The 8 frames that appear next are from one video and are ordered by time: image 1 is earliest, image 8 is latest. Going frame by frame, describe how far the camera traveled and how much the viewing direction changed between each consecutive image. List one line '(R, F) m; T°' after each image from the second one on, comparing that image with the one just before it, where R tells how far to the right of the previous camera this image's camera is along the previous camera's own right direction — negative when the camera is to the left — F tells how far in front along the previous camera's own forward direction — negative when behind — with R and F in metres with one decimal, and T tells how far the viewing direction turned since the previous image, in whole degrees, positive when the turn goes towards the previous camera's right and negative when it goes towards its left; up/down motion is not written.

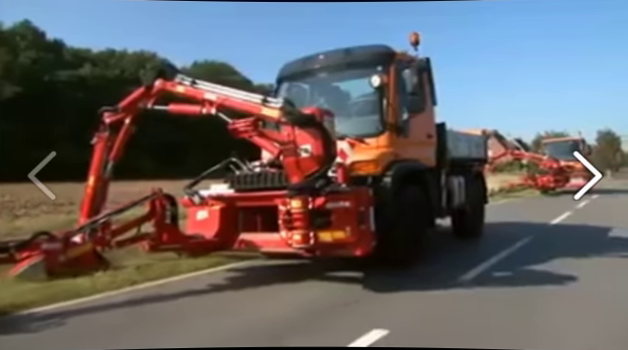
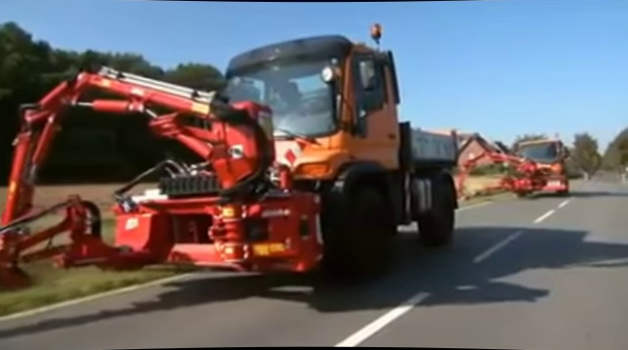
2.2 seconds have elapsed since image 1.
(+0.5, +0.8) m; +1°
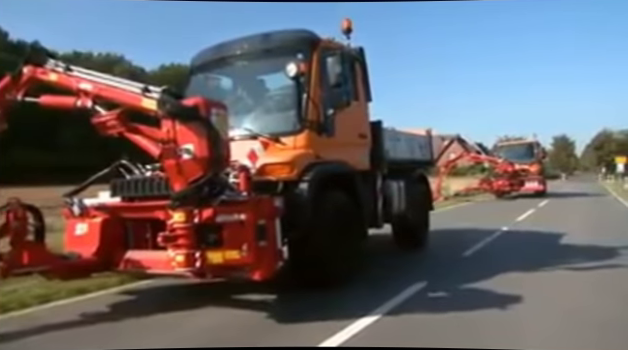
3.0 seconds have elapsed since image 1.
(+0.2, +0.4) m; +2°
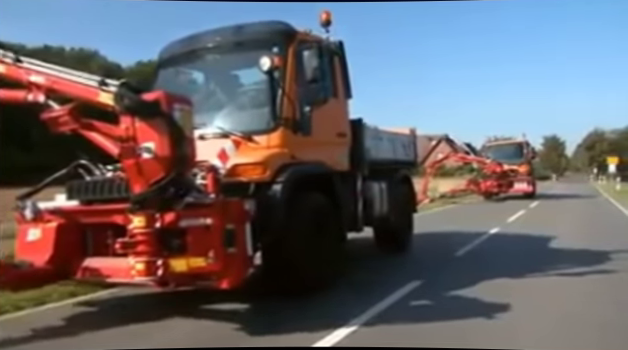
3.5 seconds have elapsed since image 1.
(+0.2, +0.4) m; +1°
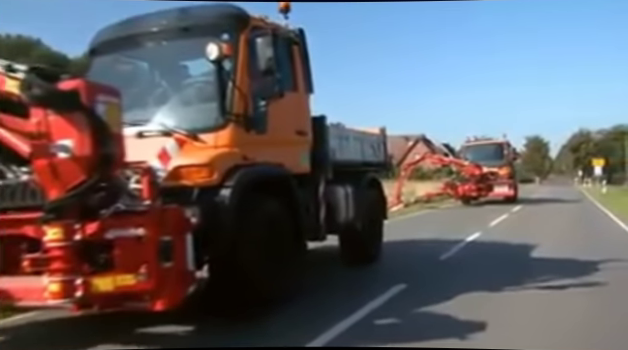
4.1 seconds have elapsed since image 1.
(+0.3, +0.8) m; +2°
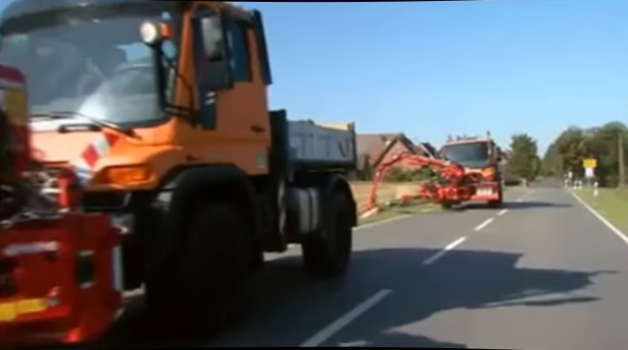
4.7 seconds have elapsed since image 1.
(+0.3, +0.8) m; +1°
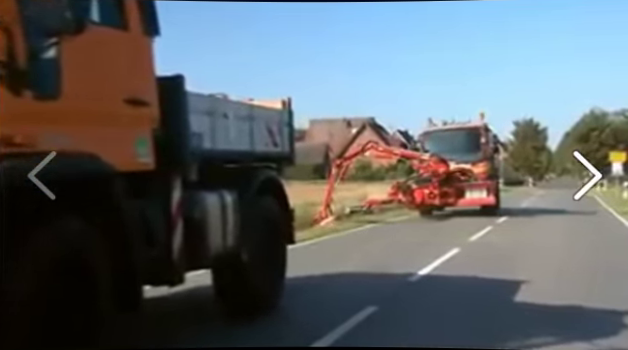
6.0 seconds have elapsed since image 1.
(+0.6, +2.0) m; 0°
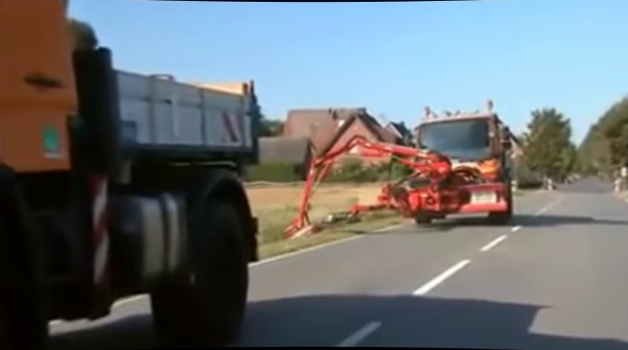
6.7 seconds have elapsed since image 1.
(+0.3, +0.9) m; -1°
